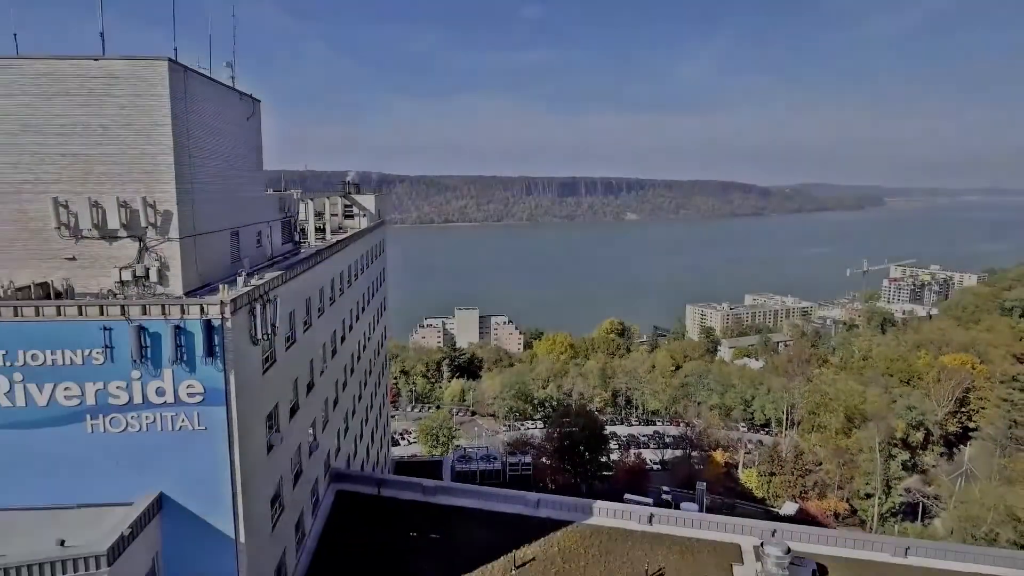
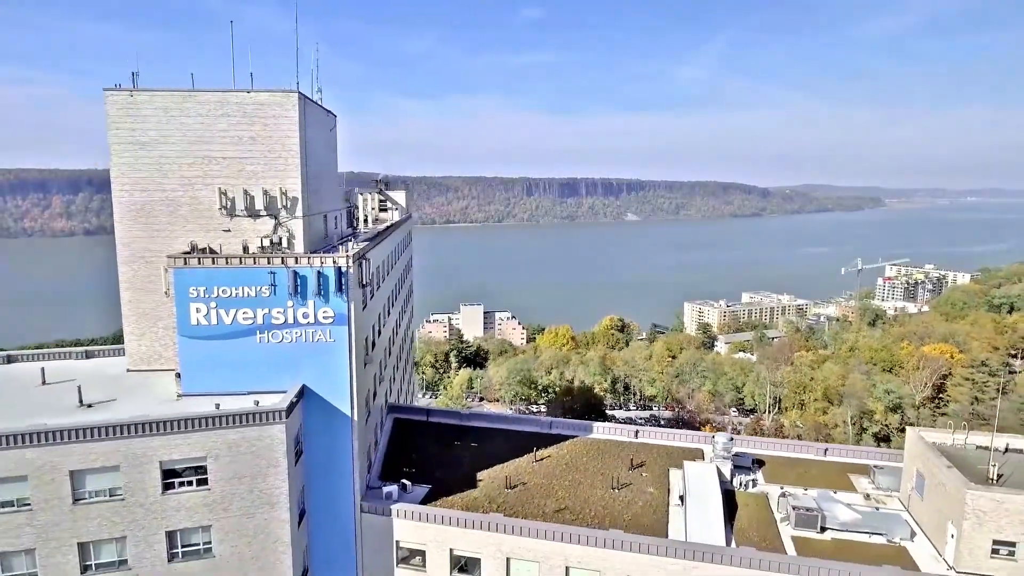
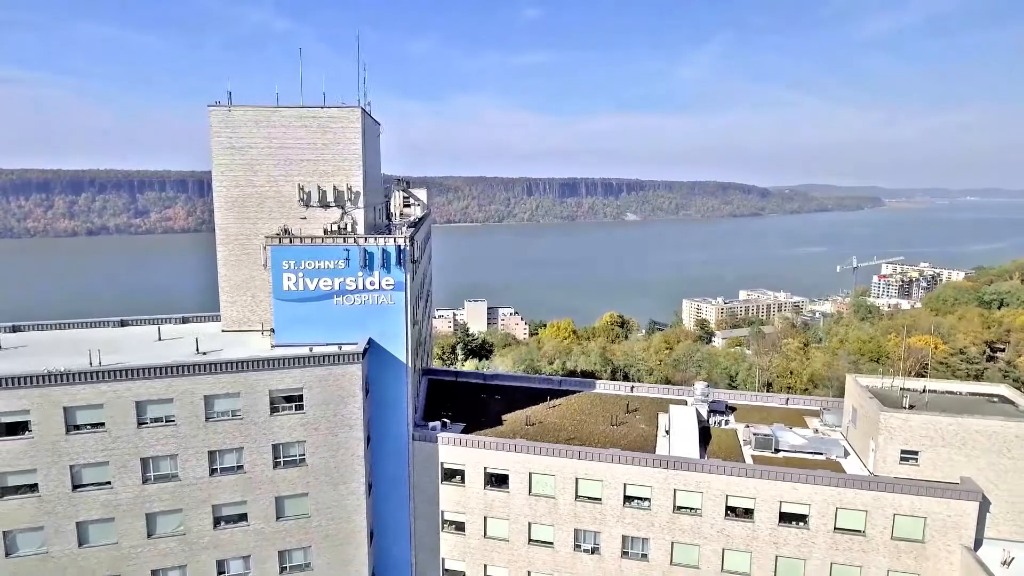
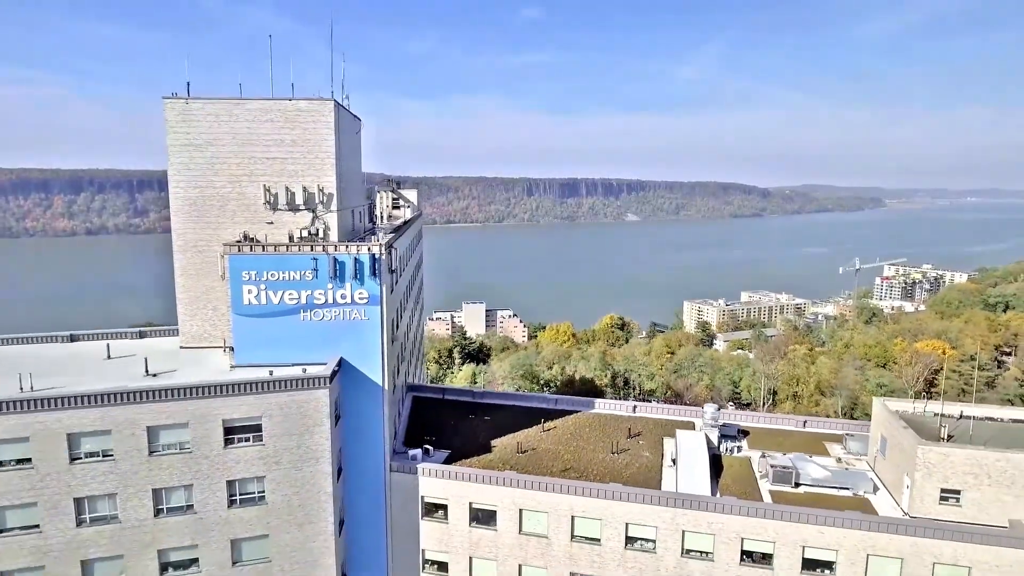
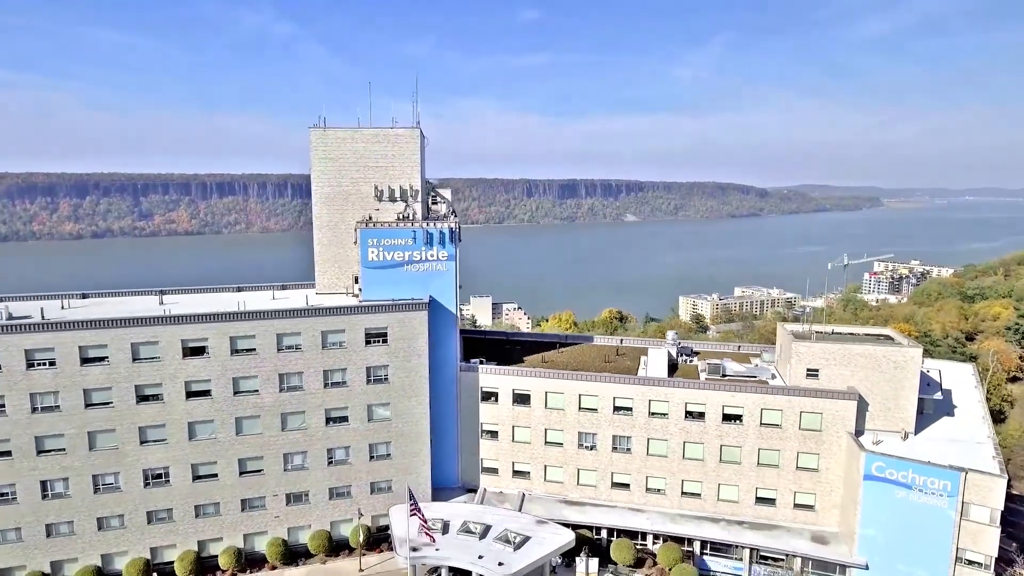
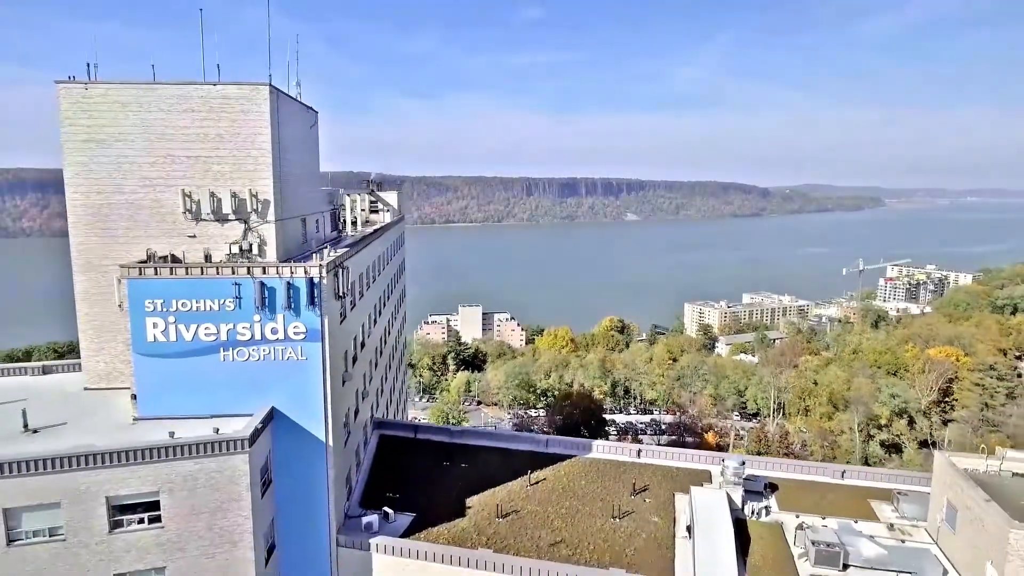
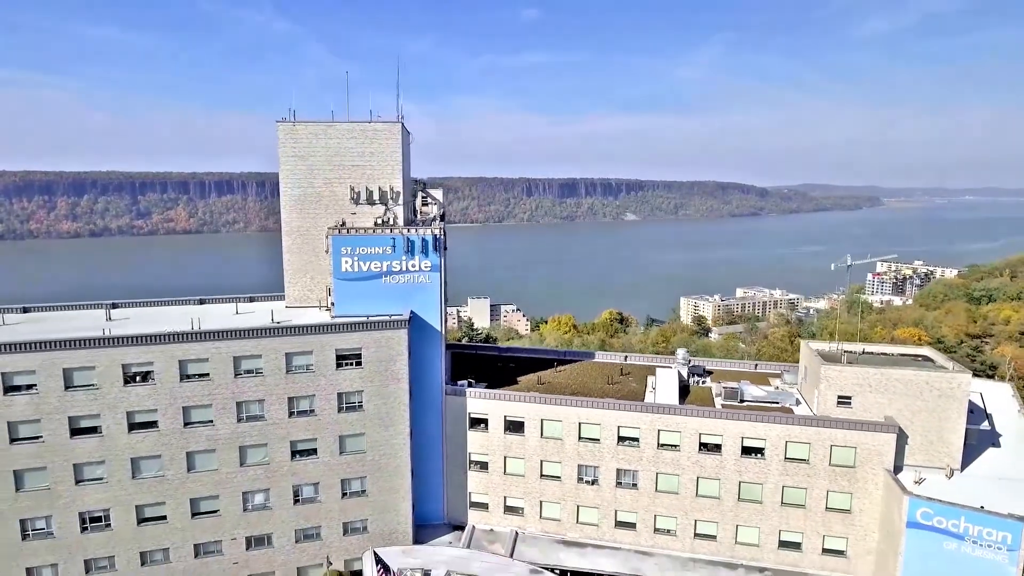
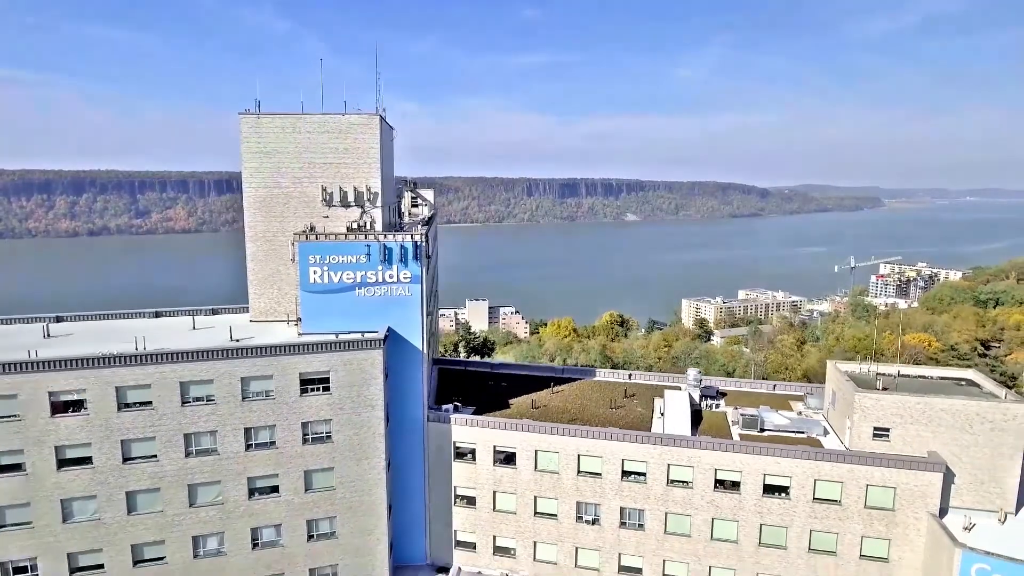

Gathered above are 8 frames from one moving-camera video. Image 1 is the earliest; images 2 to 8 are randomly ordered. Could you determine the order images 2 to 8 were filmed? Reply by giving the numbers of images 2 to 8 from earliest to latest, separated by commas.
6, 2, 4, 3, 8, 7, 5
